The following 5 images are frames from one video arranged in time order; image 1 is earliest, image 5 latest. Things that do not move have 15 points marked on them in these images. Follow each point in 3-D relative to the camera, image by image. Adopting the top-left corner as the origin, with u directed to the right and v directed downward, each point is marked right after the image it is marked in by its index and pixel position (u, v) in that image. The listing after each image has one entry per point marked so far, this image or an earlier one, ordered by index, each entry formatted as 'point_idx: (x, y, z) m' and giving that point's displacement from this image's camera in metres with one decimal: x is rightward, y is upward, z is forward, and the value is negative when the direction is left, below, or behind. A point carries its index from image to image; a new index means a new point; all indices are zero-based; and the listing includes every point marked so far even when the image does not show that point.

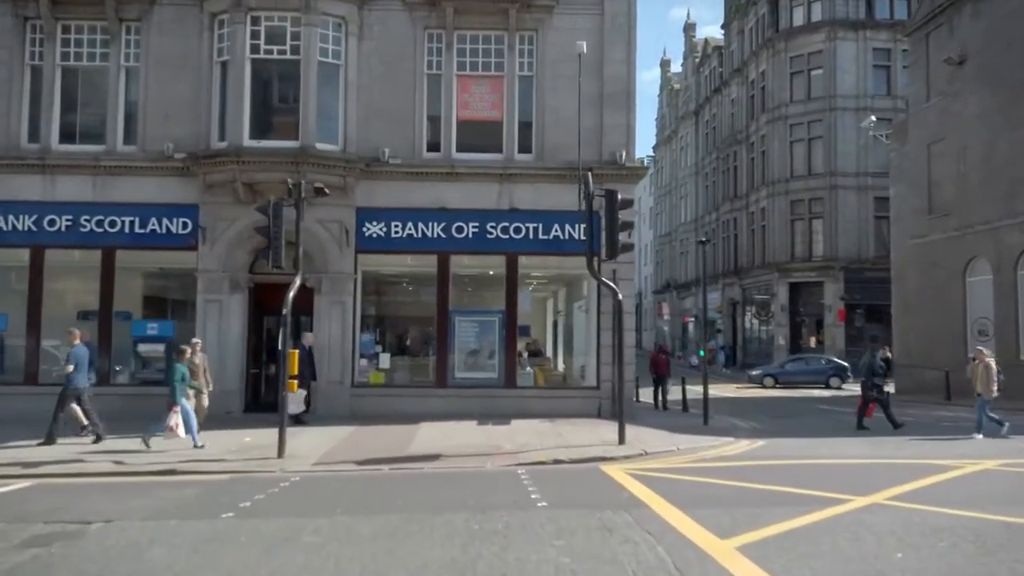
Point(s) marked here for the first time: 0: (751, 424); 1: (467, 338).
0: (+6.1, -3.4, +19.4) m
1: (-1.1, -1.3, +19.4) m
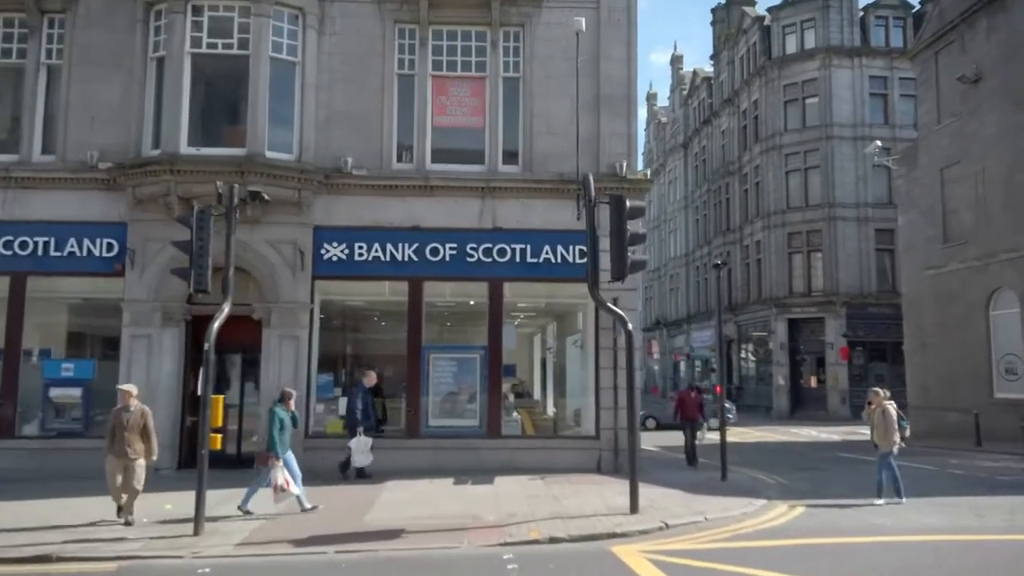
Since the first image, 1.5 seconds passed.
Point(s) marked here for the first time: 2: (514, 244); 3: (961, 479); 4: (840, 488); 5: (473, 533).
0: (+5.7, -4.1, +16.5) m
1: (-1.5, -2.0, +16.5) m
2: (0.0, +1.0, +16.6) m
3: (+9.9, -4.2, +16.9) m
4: (+6.6, -3.9, +15.4) m
5: (-0.5, -3.3, +10.2) m
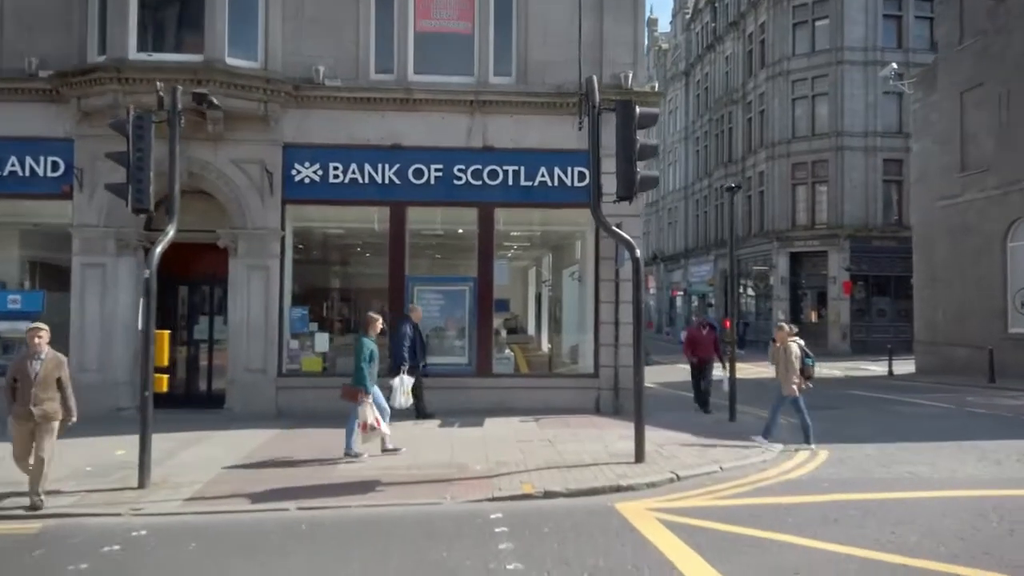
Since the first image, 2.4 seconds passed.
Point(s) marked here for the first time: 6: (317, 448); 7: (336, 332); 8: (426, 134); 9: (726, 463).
0: (+5.6, -2.6, +15.4) m
1: (-1.7, -0.5, +15.1) m
2: (-0.1, +2.4, +15.1) m
3: (+9.7, -2.7, +15.8) m
4: (+6.4, -2.6, +14.2) m
5: (-0.6, -2.3, +9.0) m
6: (-3.0, -2.4, +11.6) m
7: (-3.3, -0.9, +15.1) m
8: (-1.7, +3.0, +15.0) m
9: (+2.7, -2.2, +9.7) m
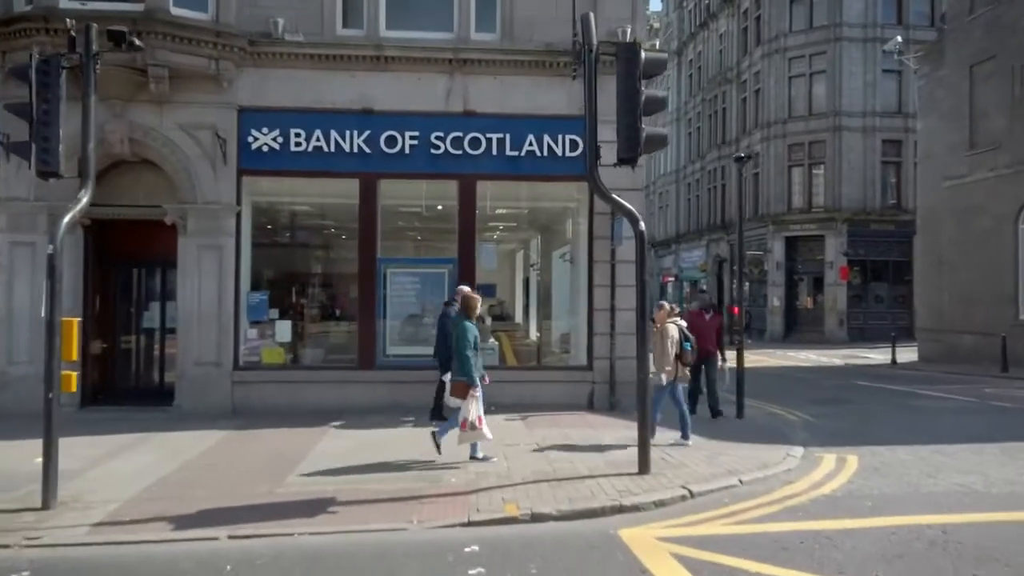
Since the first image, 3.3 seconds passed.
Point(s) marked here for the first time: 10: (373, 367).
0: (+5.3, -2.3, +14.0) m
1: (-1.9, -0.2, +13.6) m
2: (-0.4, +2.7, +13.5) m
3: (+9.4, -2.4, +14.4) m
4: (+6.1, -2.3, +12.8) m
5: (-0.8, -2.1, +7.5) m
6: (-3.2, -2.2, +10.1) m
7: (-3.6, -0.6, +13.5) m
8: (-2.0, +3.3, +13.3) m
9: (+2.5, -2.0, +8.2) m
10: (-2.4, -1.4, +13.3) m
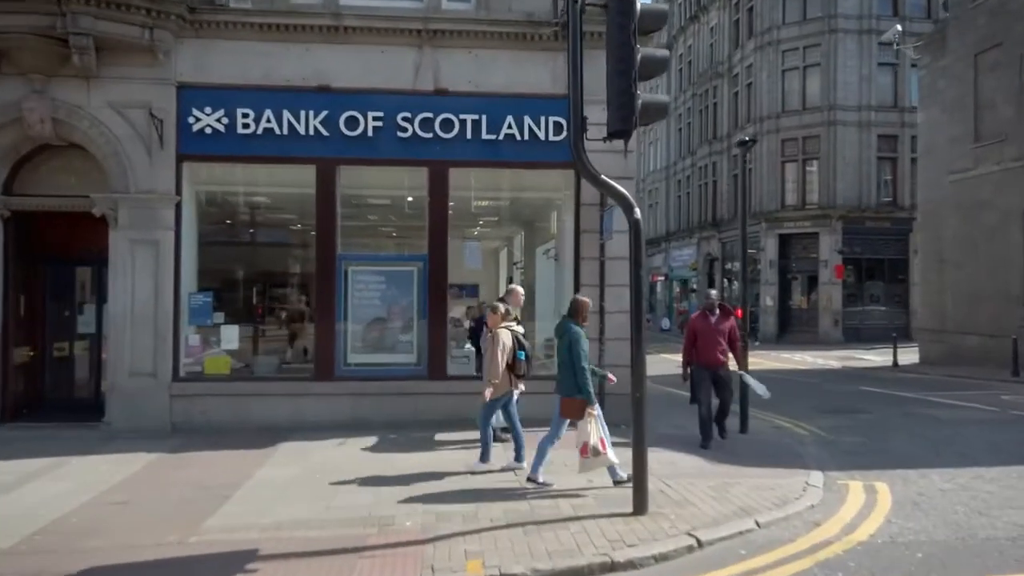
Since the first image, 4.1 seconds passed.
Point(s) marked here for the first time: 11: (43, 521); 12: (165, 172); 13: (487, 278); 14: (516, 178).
0: (+4.9, -2.3, +12.6) m
1: (-2.3, -0.2, +12.1) m
2: (-0.8, +2.7, +12.0) m
3: (+9.0, -2.4, +13.1) m
4: (+5.8, -2.3, +11.4) m
5: (-1.1, -2.1, +6.0) m
6: (-3.5, -2.2, +8.6) m
7: (-3.9, -0.6, +12.0) m
8: (-2.3, +3.3, +11.8) m
9: (+2.2, -2.0, +6.8) m
10: (-2.8, -1.4, +11.8) m
11: (-4.5, -2.2, +7.4) m
12: (-5.2, +1.7, +11.5) m
13: (-0.5, +0.2, +12.4) m
14: (0.0, +1.8, +12.3) m
